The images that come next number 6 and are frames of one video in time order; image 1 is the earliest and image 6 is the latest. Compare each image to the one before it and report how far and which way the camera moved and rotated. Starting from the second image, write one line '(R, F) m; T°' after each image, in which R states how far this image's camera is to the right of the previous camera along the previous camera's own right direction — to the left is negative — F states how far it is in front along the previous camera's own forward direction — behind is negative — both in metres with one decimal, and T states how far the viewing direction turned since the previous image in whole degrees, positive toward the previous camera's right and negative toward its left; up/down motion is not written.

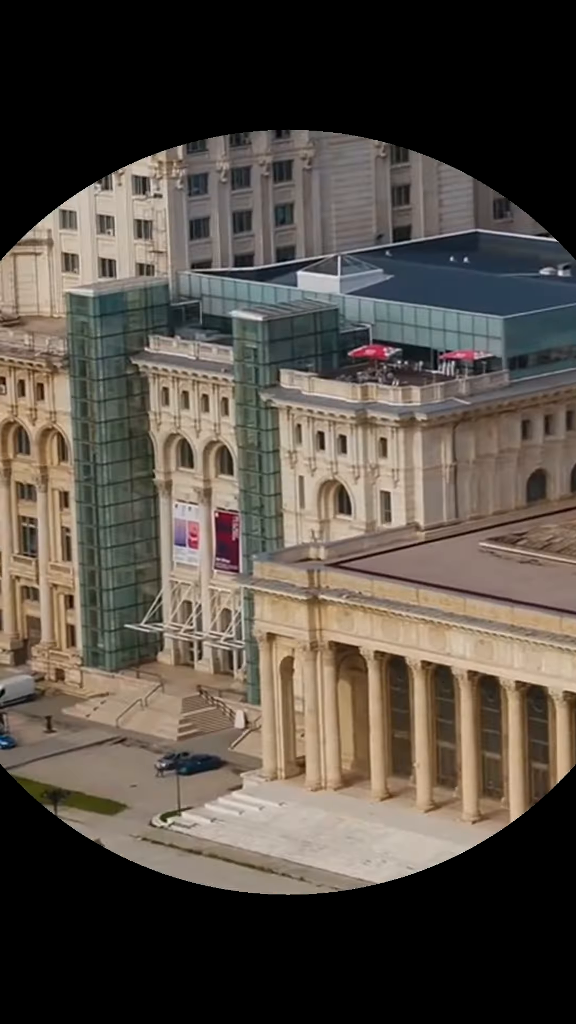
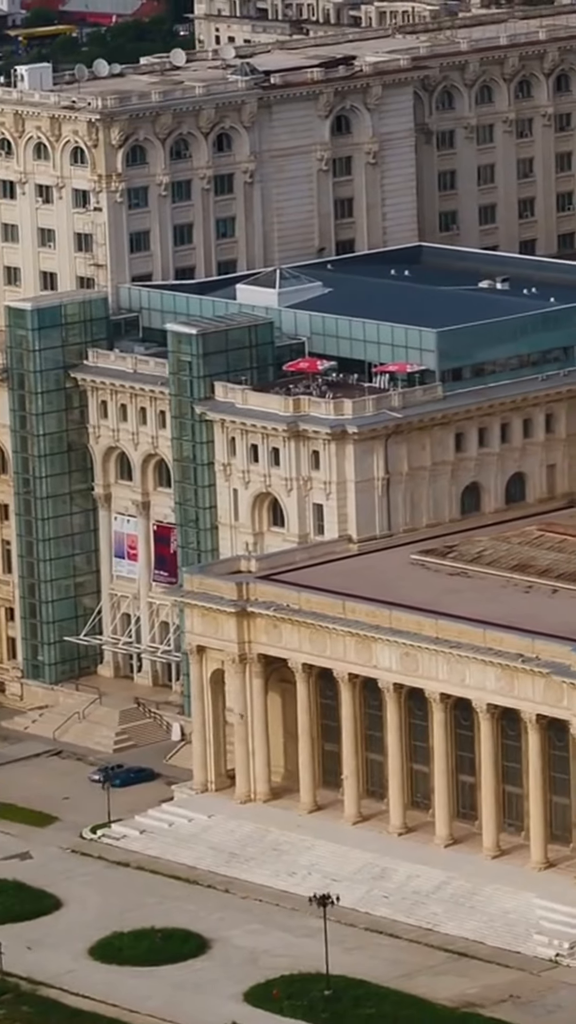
(+3.7, -0.2) m; -1°
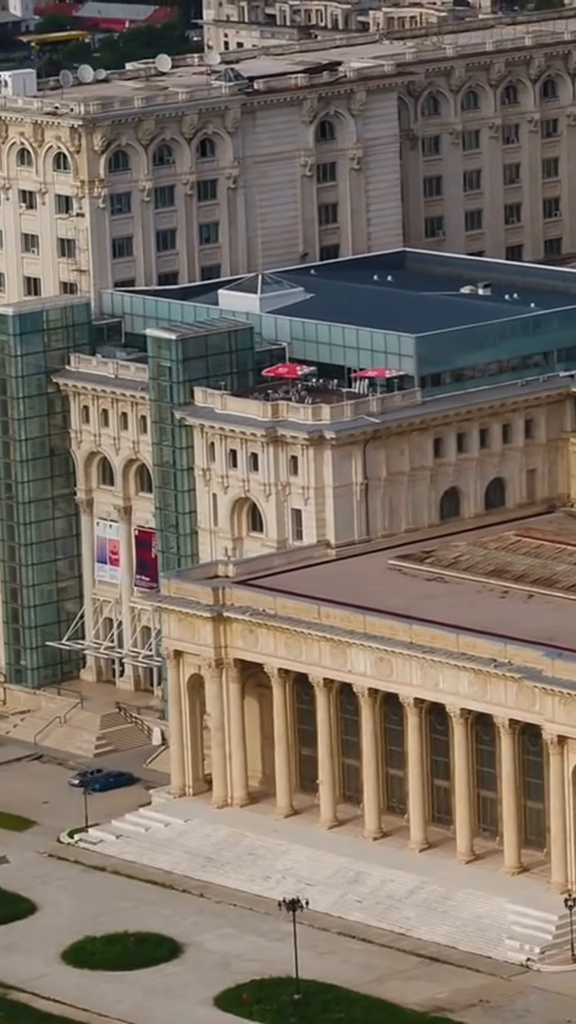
(+2.0, -0.2) m; -1°
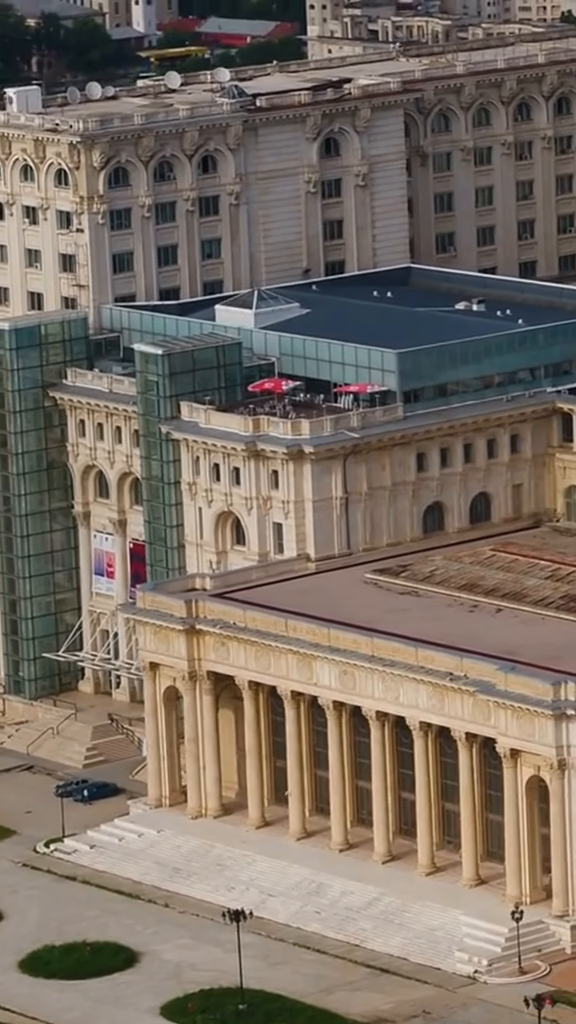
(+8.3, -1.1) m; -3°
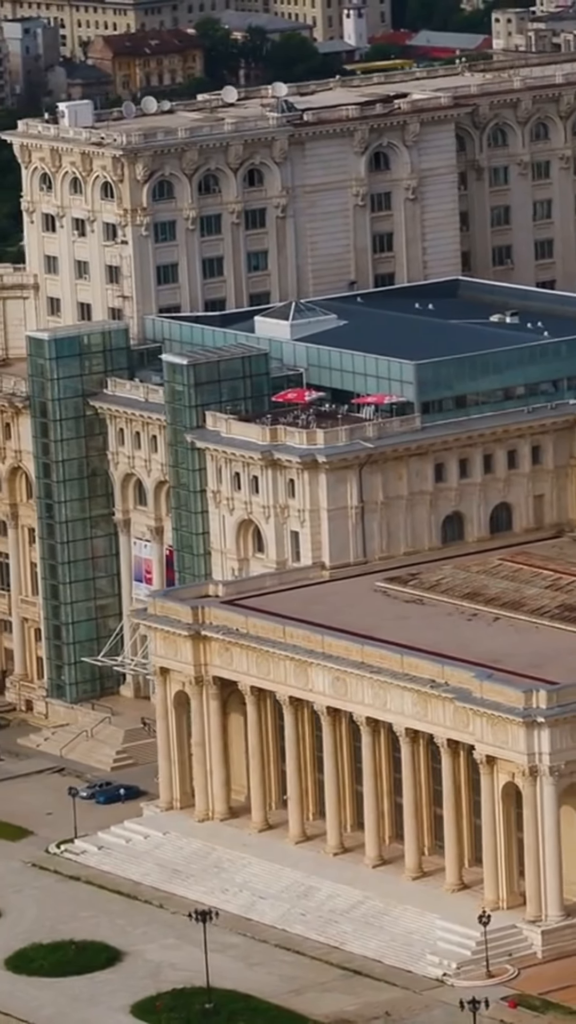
(+11.8, -2.0) m; -4°
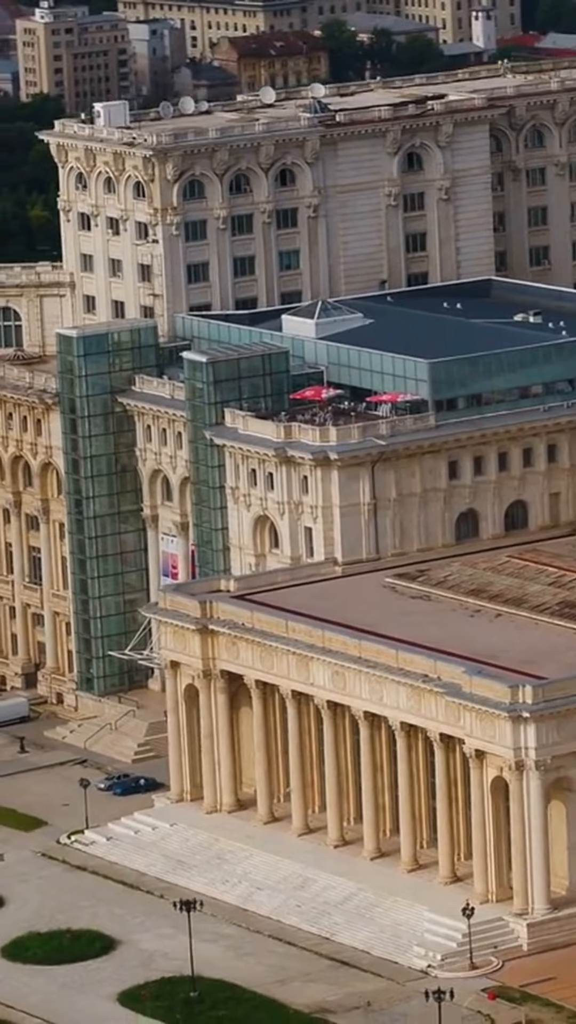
(+7.1, -1.6) m; -3°
